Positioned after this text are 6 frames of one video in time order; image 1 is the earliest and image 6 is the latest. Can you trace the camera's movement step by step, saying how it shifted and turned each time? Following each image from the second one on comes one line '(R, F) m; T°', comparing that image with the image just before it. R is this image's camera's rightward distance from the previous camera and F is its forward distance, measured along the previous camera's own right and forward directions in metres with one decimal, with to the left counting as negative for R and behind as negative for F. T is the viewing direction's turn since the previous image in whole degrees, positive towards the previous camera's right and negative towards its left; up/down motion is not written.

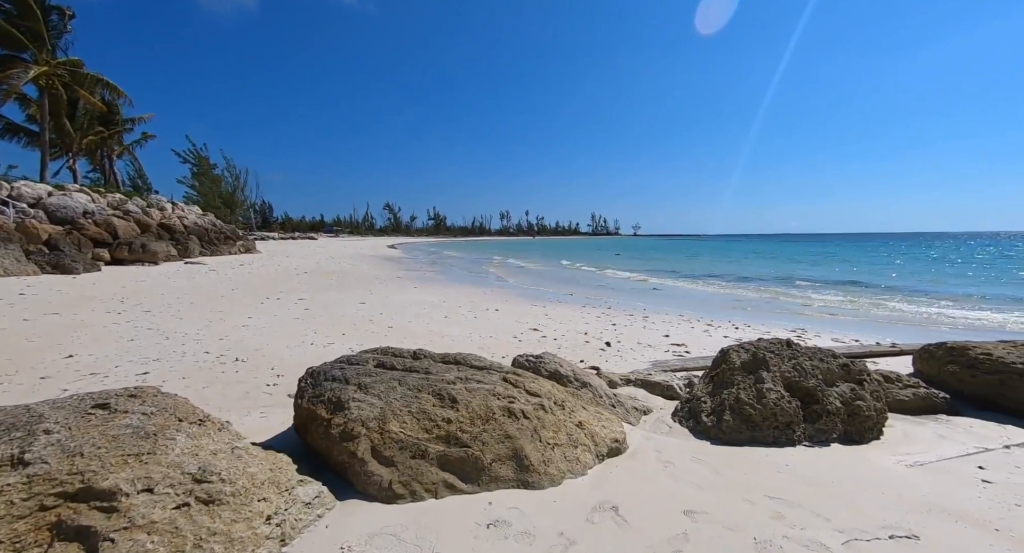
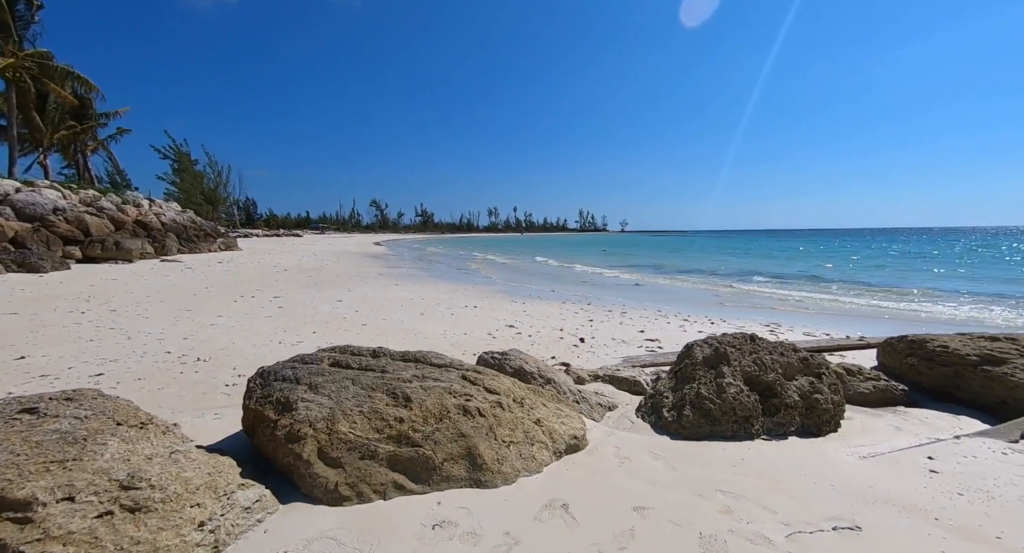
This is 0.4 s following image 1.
(+0.2, 0.0) m; +2°
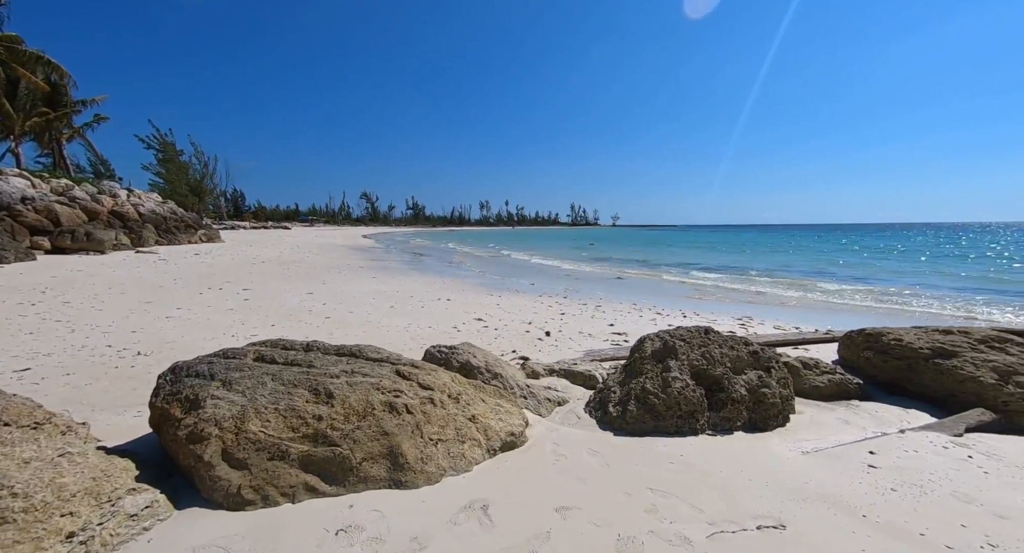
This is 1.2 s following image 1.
(+0.4, +0.1) m; +1°
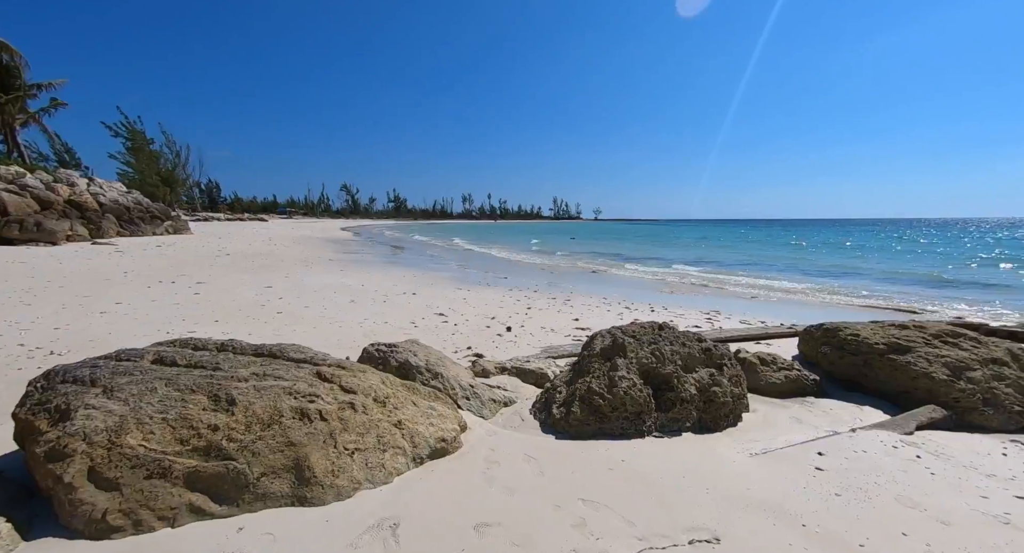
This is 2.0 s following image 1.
(+0.3, +0.2) m; +3°
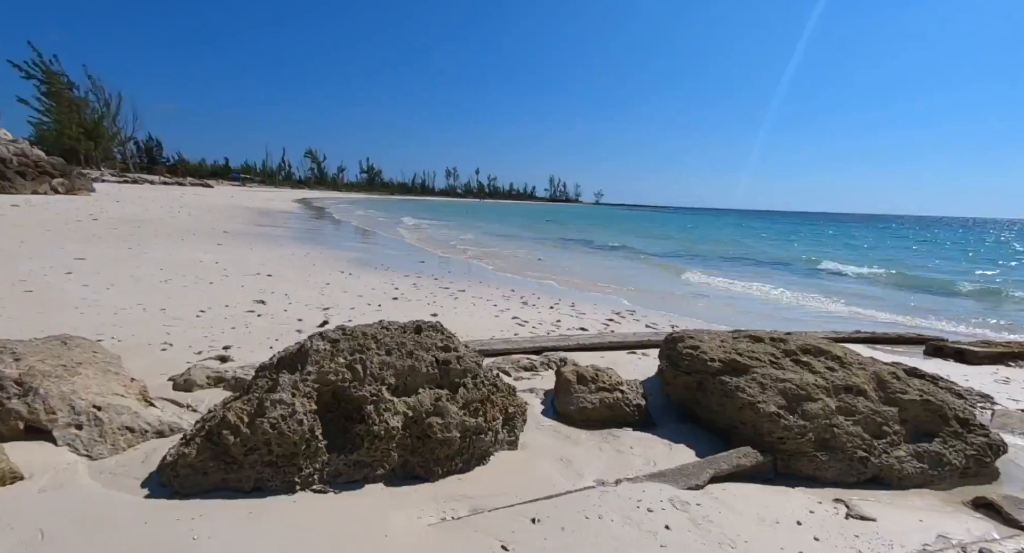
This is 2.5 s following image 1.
(+2.0, +1.0) m; +1°
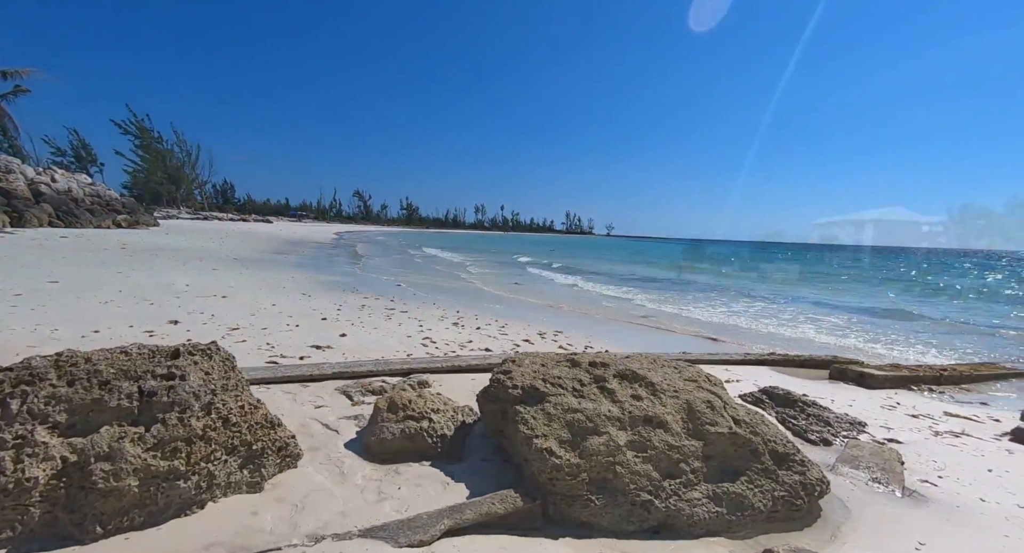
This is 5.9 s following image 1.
(+1.4, +0.4) m; +2°
